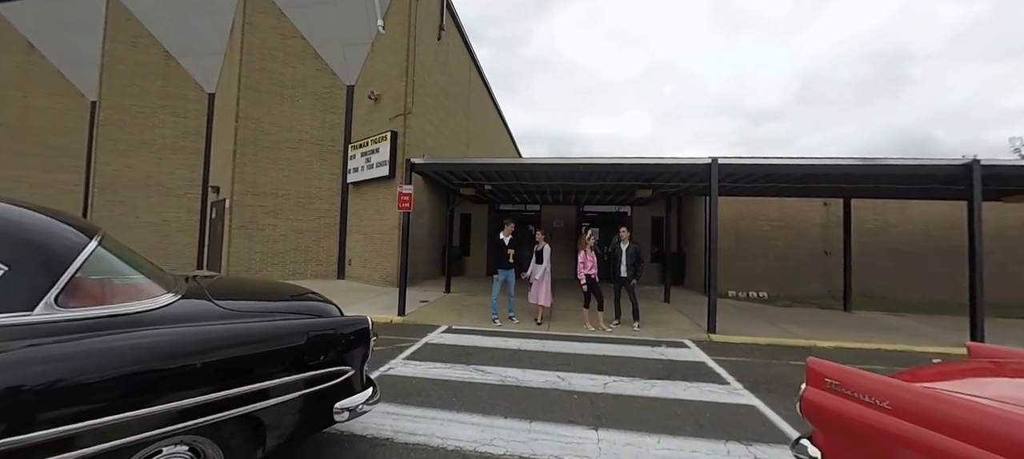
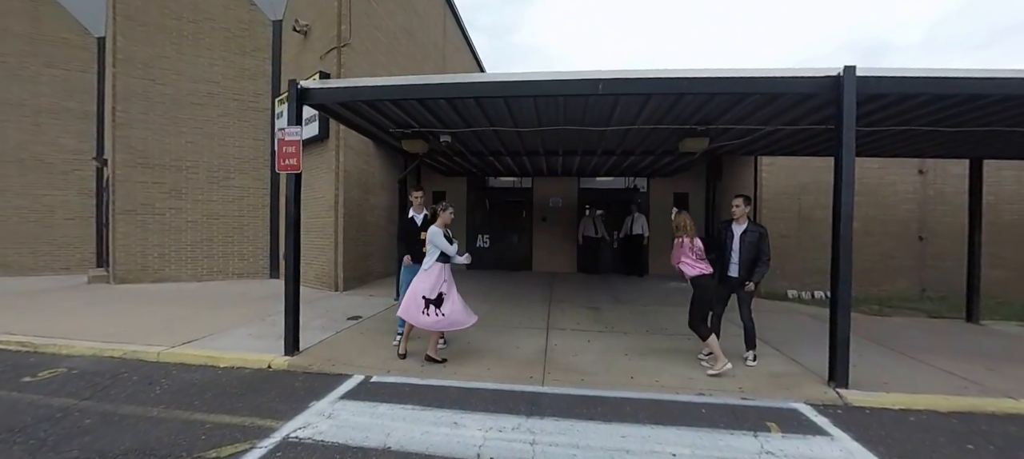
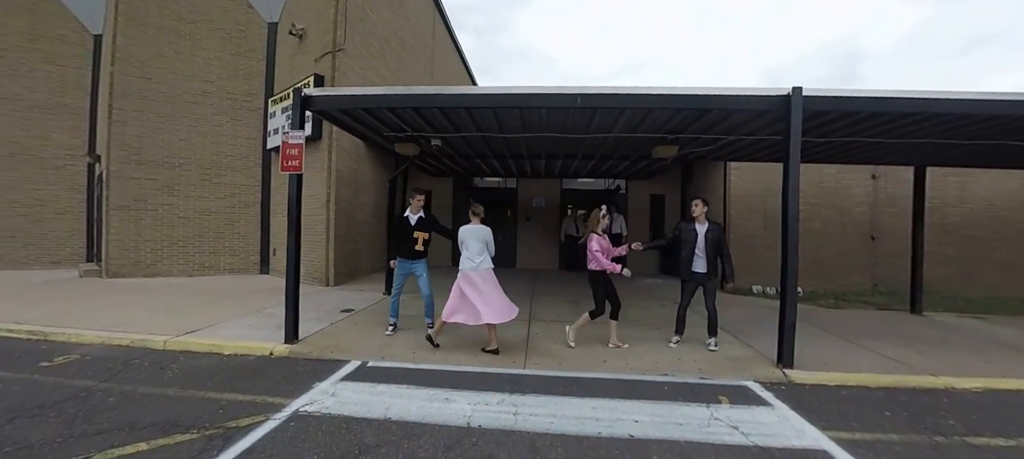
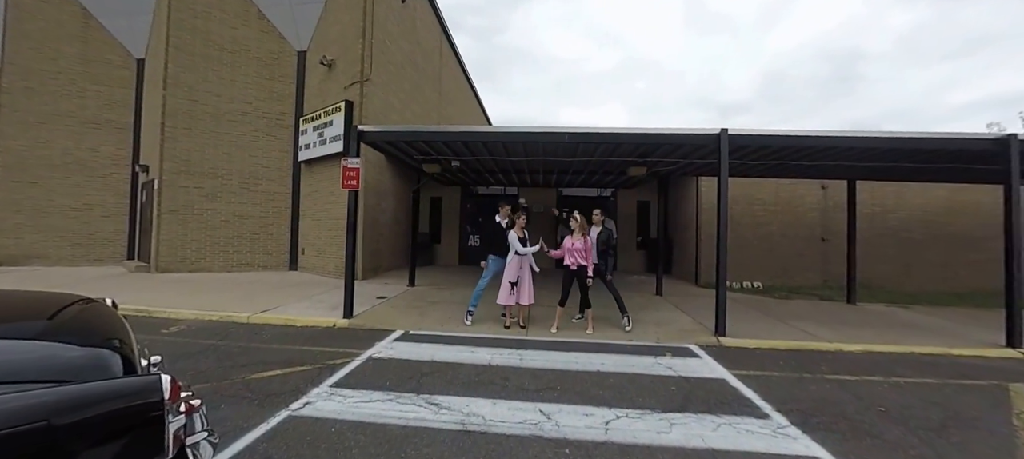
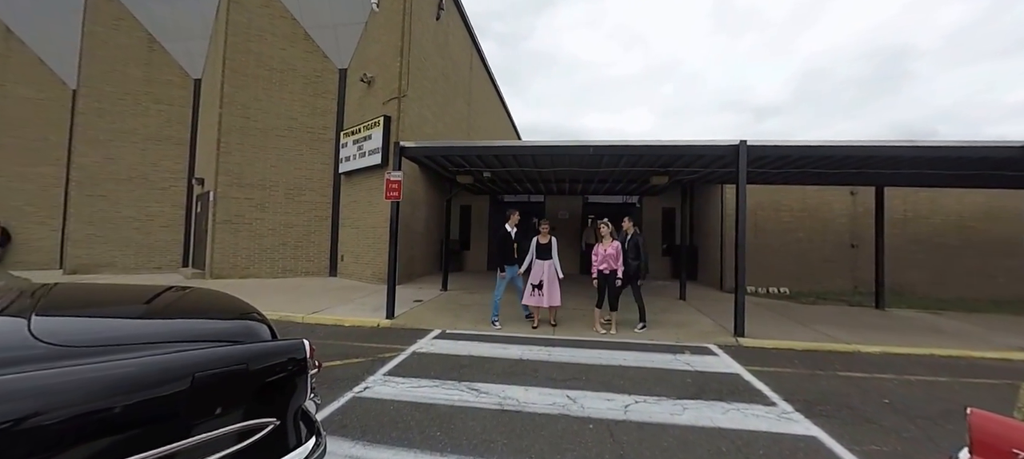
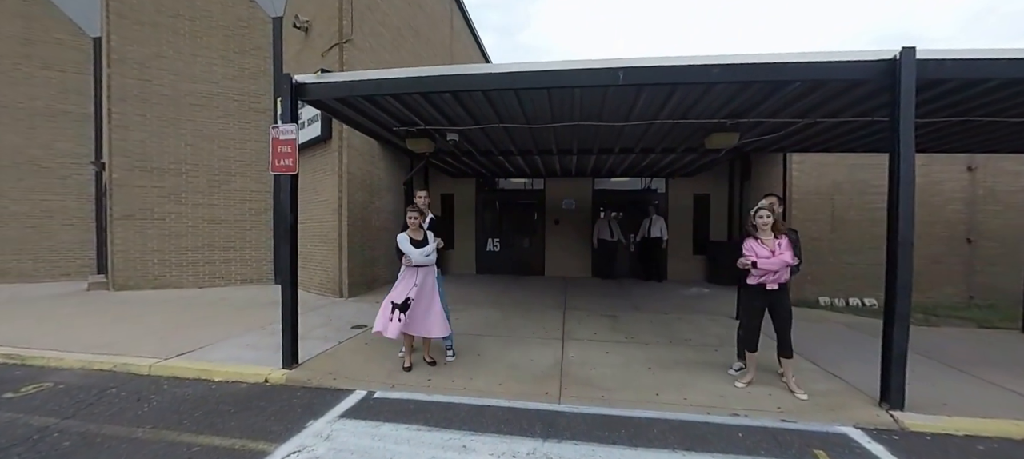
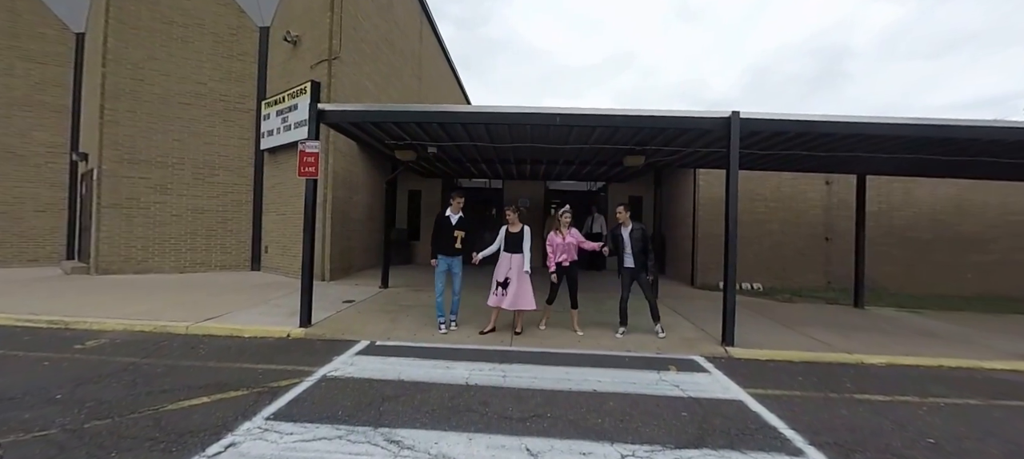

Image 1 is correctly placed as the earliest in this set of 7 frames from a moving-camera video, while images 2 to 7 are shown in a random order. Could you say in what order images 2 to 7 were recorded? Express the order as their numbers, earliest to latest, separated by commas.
5, 4, 7, 3, 2, 6
